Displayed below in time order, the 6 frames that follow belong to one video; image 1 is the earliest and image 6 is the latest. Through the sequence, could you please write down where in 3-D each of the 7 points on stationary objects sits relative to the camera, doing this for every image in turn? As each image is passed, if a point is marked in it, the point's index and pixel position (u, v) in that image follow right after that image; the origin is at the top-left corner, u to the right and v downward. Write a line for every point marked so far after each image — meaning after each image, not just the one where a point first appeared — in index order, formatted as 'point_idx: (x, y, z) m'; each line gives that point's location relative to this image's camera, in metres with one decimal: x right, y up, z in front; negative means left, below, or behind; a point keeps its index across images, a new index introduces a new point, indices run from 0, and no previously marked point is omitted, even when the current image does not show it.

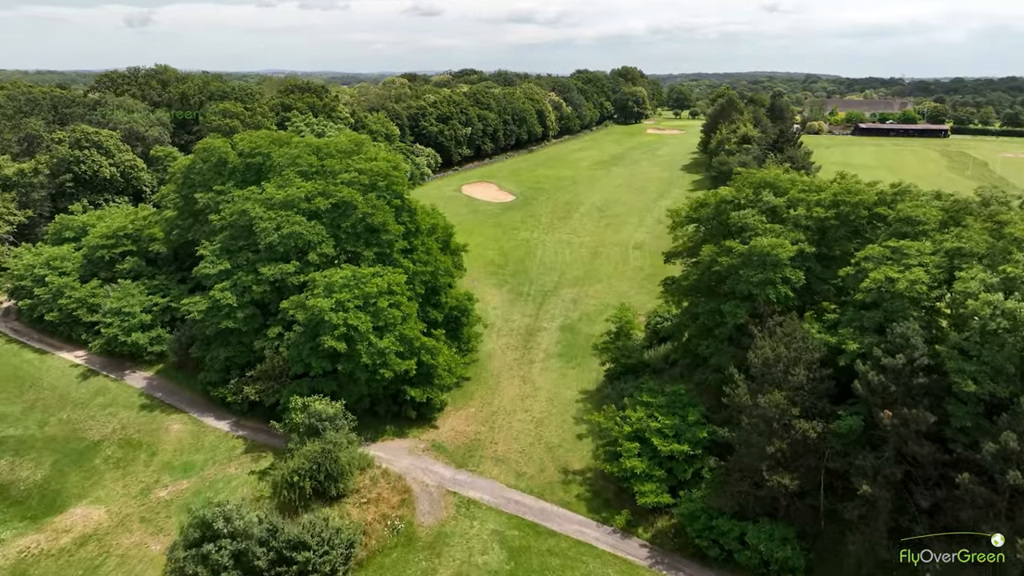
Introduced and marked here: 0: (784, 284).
0: (+7.2, +0.1, +18.8) m
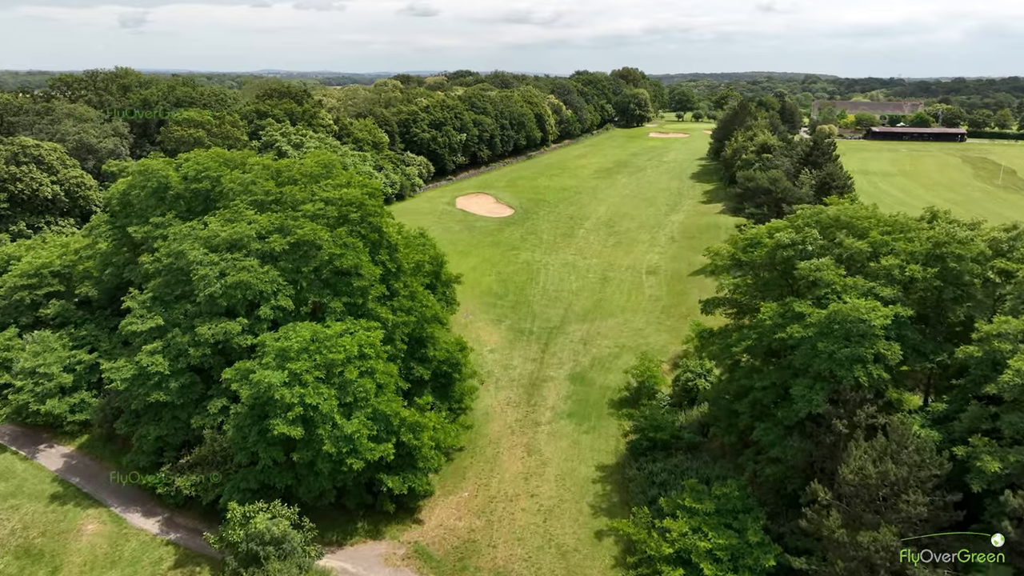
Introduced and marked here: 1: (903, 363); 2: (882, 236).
0: (+7.3, -1.5, +14.2) m
1: (+8.2, -1.6, +14.8) m
2: (+8.5, +1.2, +16.2) m
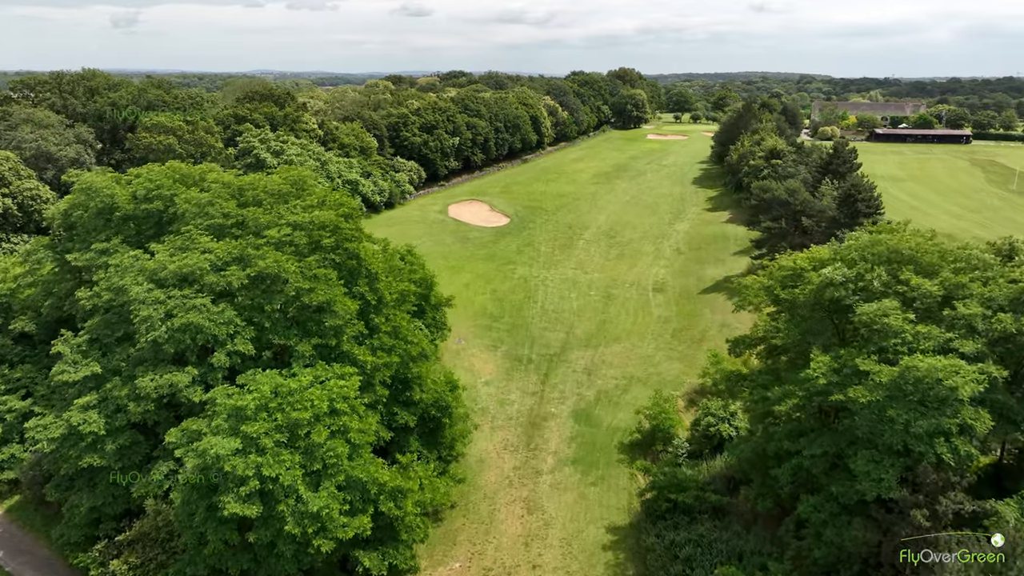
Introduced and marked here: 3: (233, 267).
0: (+7.3, -2.5, +11.4) m
1: (+8.2, -2.5, +12.1) m
2: (+8.5, +0.3, +13.5) m
3: (-6.7, +0.5, +16.9) m
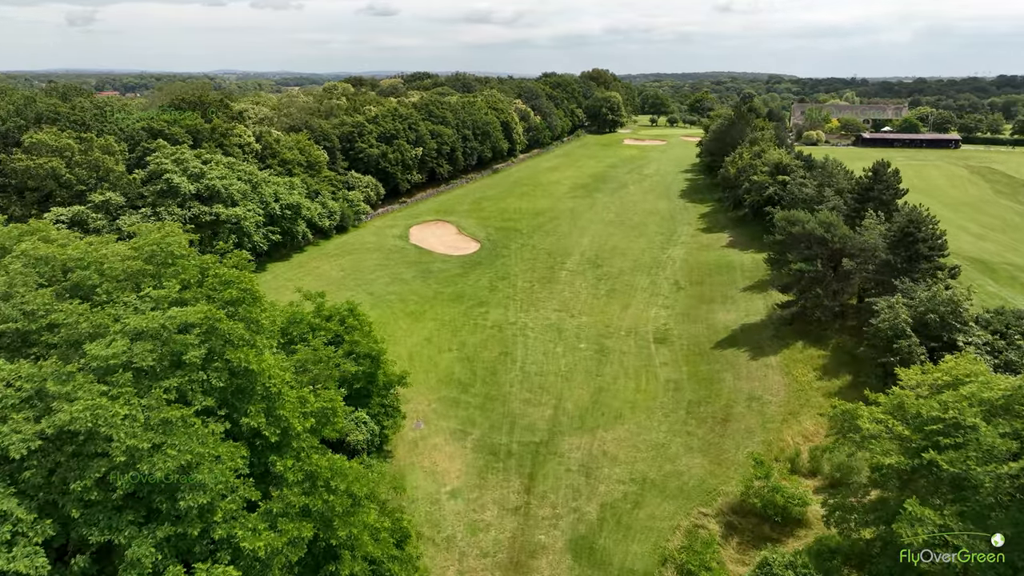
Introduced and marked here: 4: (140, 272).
0: (+7.2, -4.6, +5.3) m
1: (+8.0, -4.6, +5.9) m
2: (+8.2, -1.8, +7.4) m
3: (-7.0, -1.8, +10.1) m
4: (-6.8, +0.5, +13.2) m
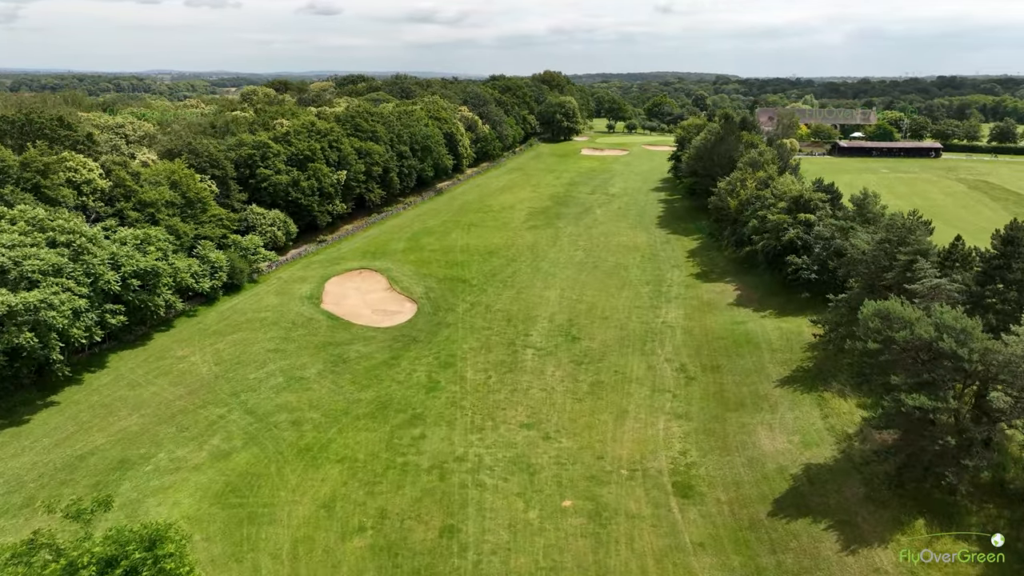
0: (+7.5, -8.0, -4.7) m
1: (+8.3, -8.0, -4.0) m
2: (+8.3, -5.2, -2.5) m
3: (-7.1, -5.5, -0.8) m
4: (-7.1, -3.2, +2.2) m
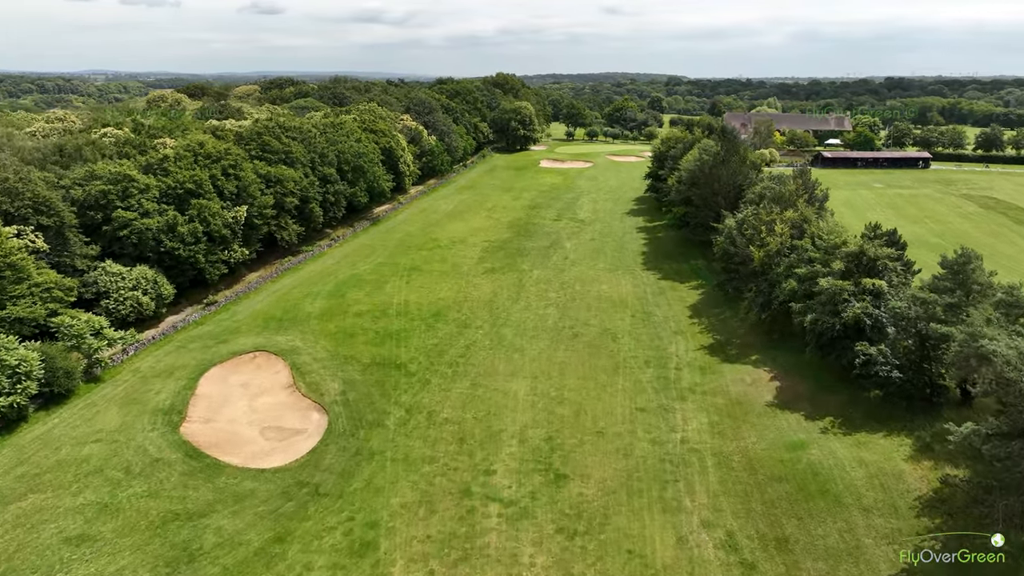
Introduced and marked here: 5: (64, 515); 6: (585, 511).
0: (+8.6, -11.2, -14.3) m
1: (+9.3, -11.2, -13.6) m
2: (+9.2, -8.5, -12.1) m
3: (-6.3, -9.1, -11.4) m
4: (-6.6, -6.7, -8.4) m
5: (-11.4, -5.8, +18.0) m
6: (+2.0, -6.0, +19.3) m
